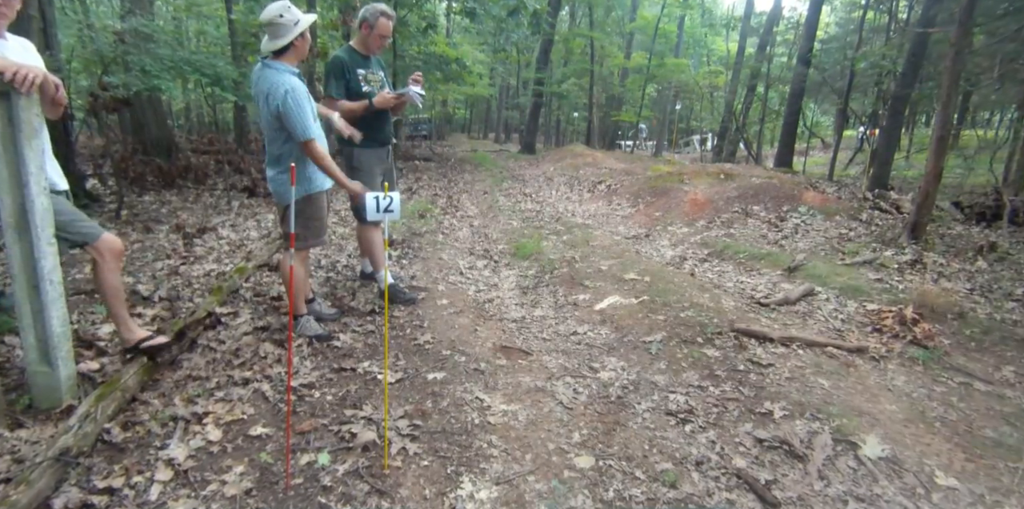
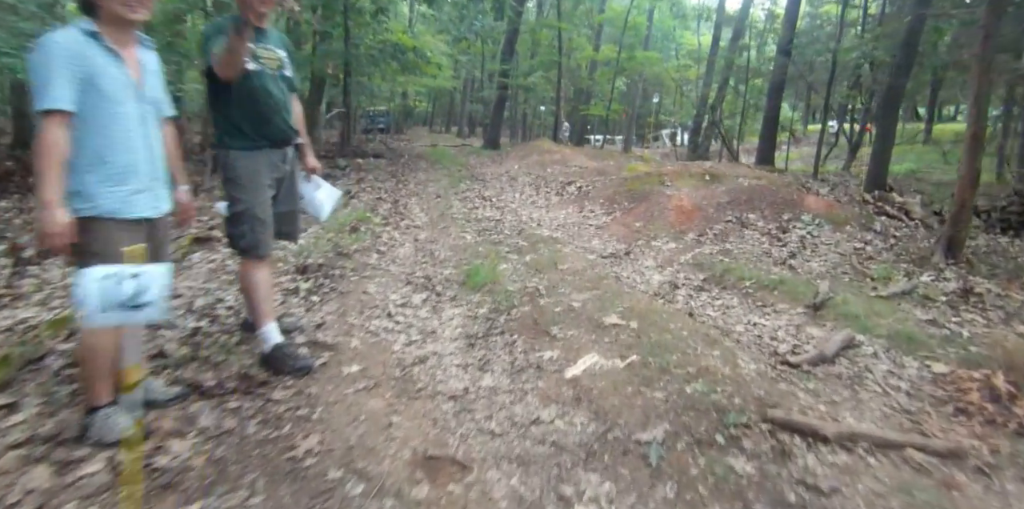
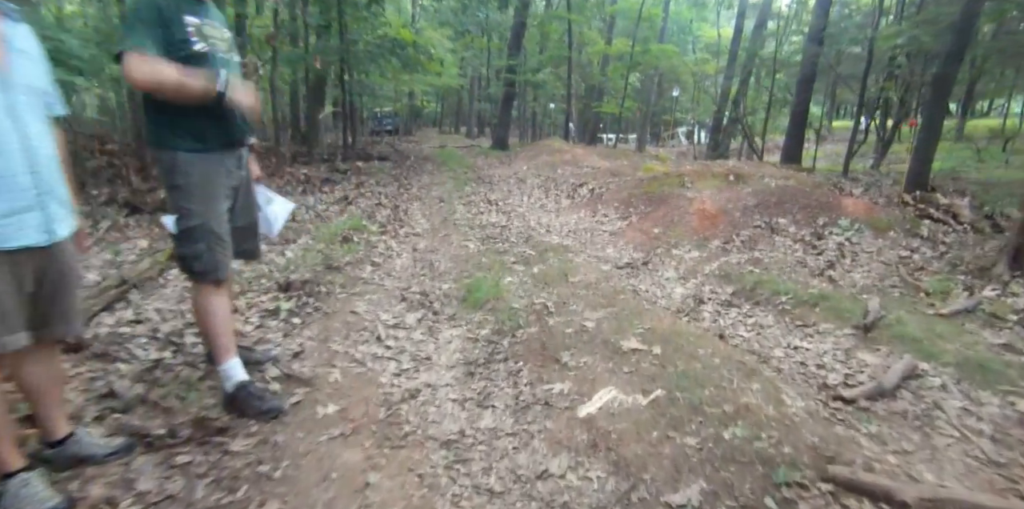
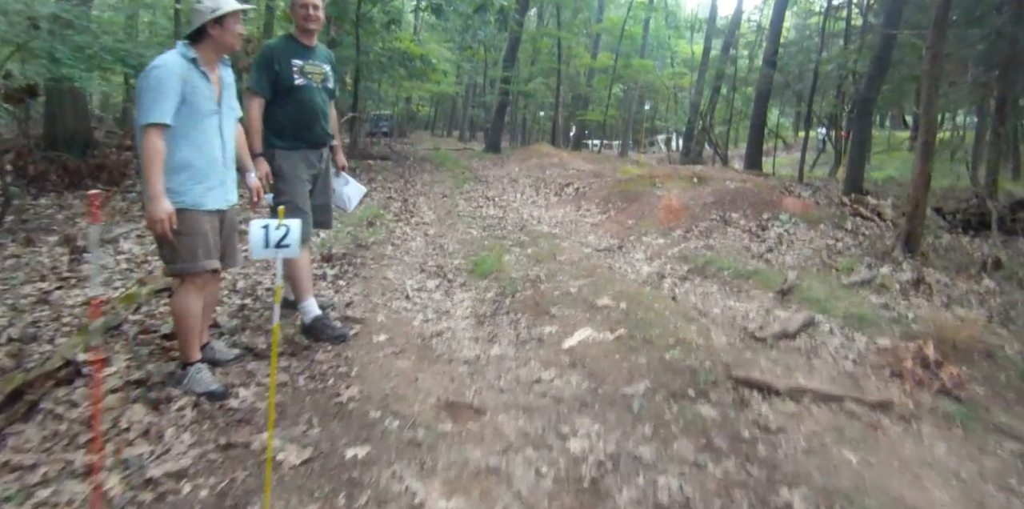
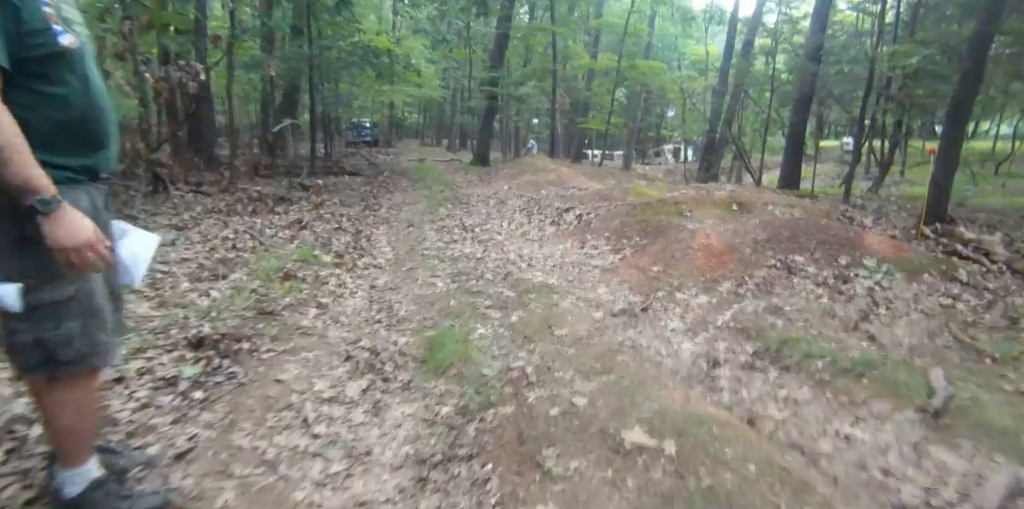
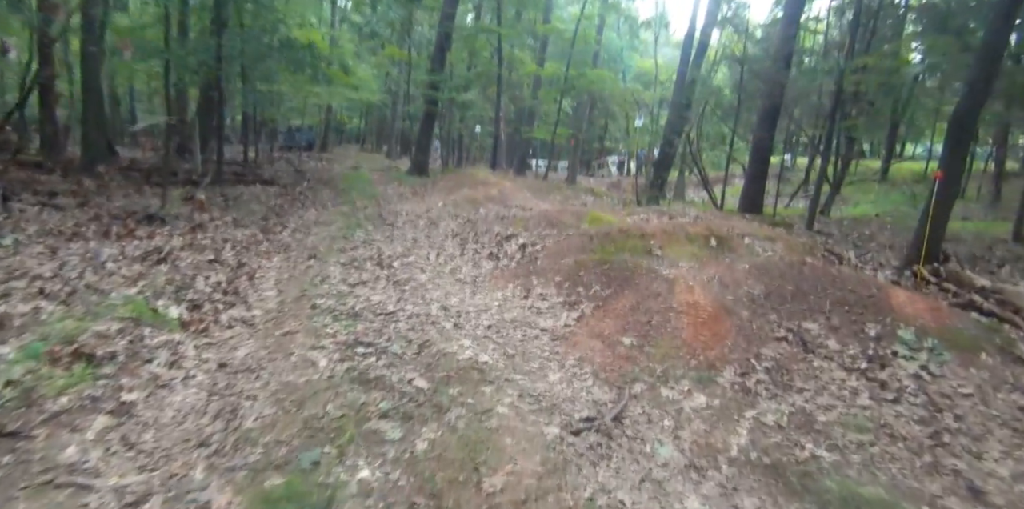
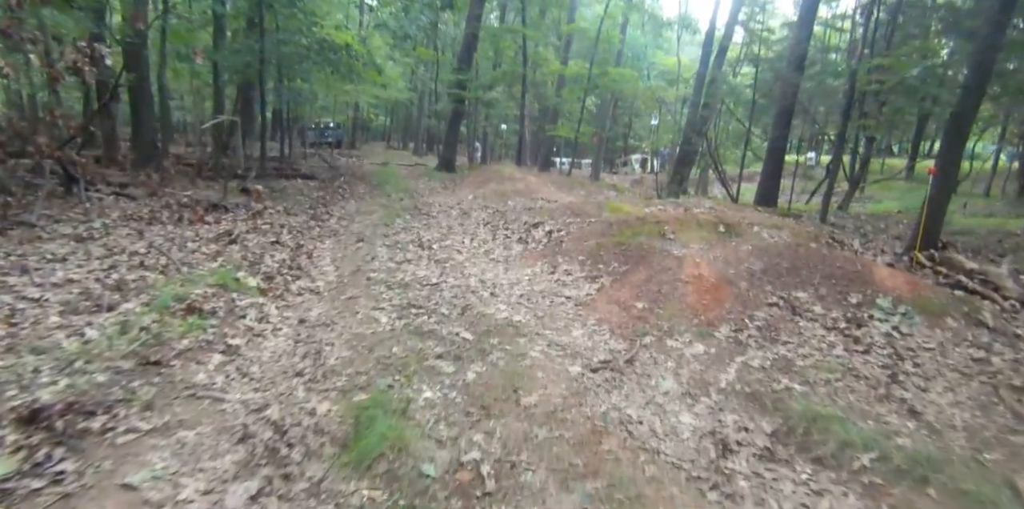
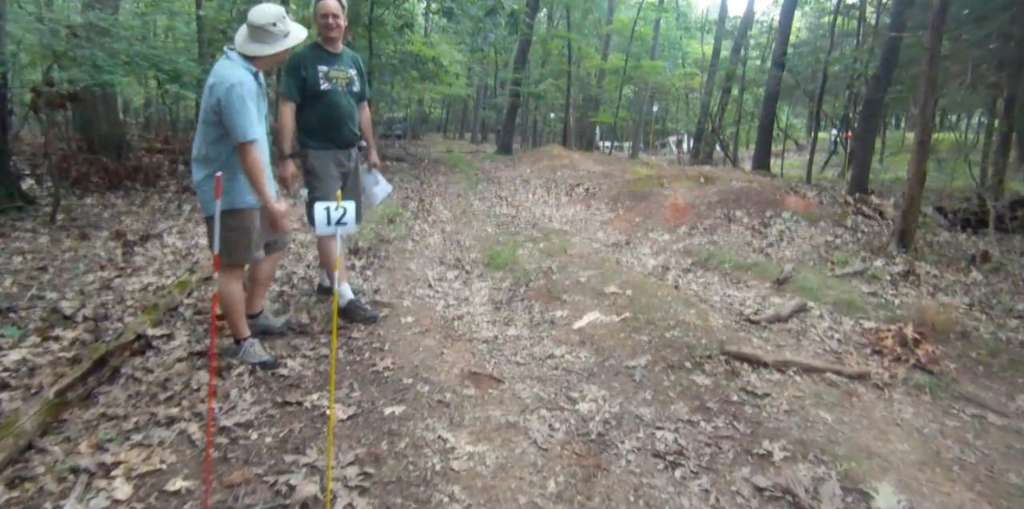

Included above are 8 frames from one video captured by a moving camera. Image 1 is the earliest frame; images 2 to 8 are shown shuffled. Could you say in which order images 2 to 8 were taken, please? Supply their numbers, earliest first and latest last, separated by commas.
8, 4, 2, 3, 5, 7, 6
